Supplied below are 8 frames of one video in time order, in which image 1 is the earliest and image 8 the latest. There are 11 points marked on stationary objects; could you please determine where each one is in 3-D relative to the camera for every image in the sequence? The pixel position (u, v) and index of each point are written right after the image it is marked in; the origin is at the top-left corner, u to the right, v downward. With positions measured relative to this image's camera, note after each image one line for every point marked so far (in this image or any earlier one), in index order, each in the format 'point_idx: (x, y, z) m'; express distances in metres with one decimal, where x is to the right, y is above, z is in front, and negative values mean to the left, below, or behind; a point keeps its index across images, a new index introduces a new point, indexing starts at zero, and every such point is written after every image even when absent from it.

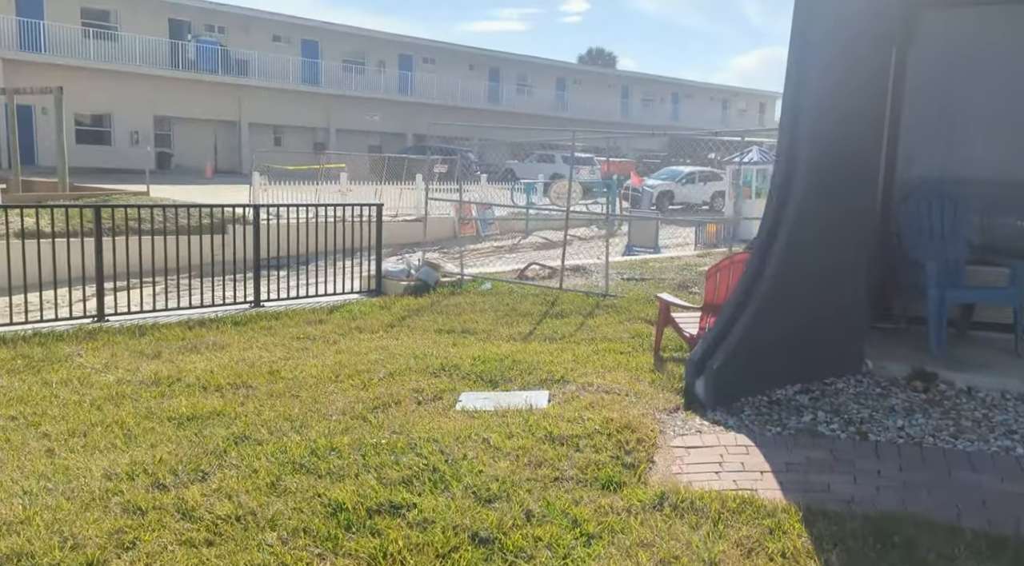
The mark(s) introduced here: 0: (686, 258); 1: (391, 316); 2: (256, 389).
0: (+2.8, +0.4, +12.9) m
1: (-1.2, -0.3, +8.0) m
2: (-1.7, -0.7, +5.4) m
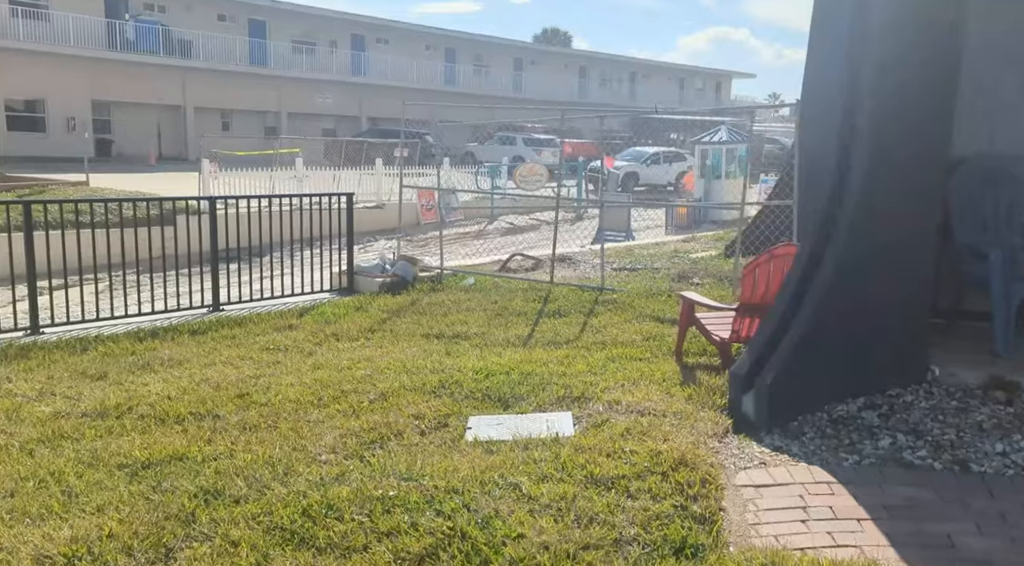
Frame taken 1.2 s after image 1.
0: (+2.4, +0.6, +12.3) m
1: (-1.3, -0.3, +7.2) m
2: (-1.6, -0.8, +4.5) m
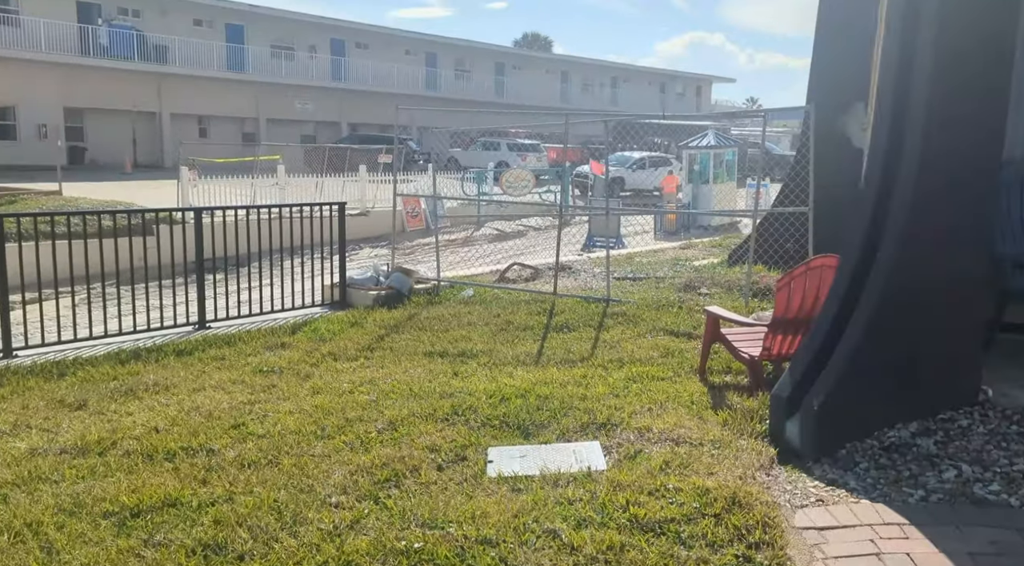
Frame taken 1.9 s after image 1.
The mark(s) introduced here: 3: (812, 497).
0: (+2.3, +0.5, +12.0) m
1: (-1.2, -0.5, +6.8) m
2: (-1.5, -0.9, +4.1) m
3: (+1.3, -0.9, +3.5) m
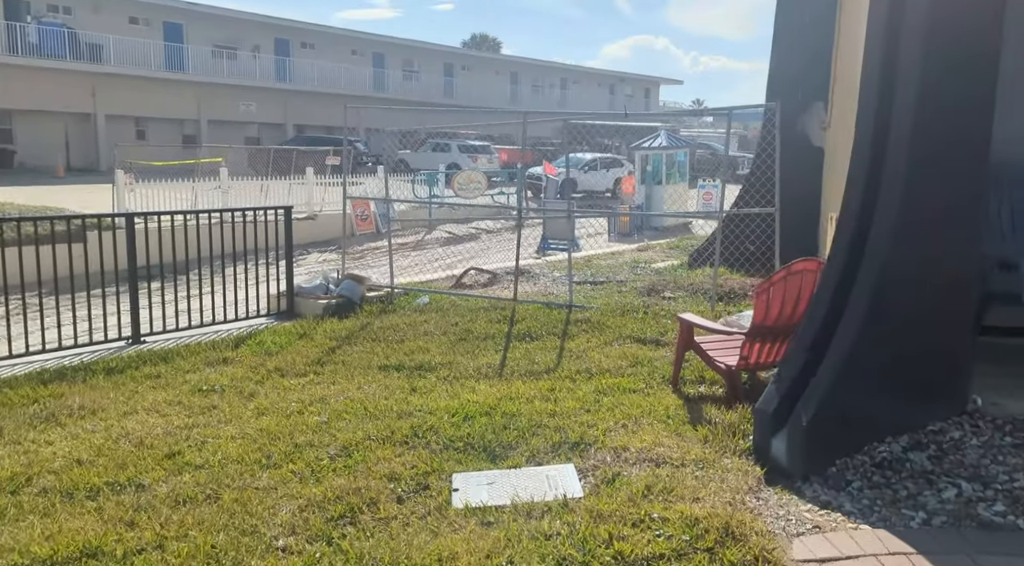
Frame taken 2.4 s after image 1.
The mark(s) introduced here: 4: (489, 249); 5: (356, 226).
0: (+1.7, +0.4, +11.8) m
1: (-1.6, -0.5, +6.4) m
2: (-1.6, -1.0, +3.7) m
3: (+1.2, -1.0, +3.2) m
4: (-0.5, +0.7, +16.1) m
5: (-3.3, +1.2, +17.1) m
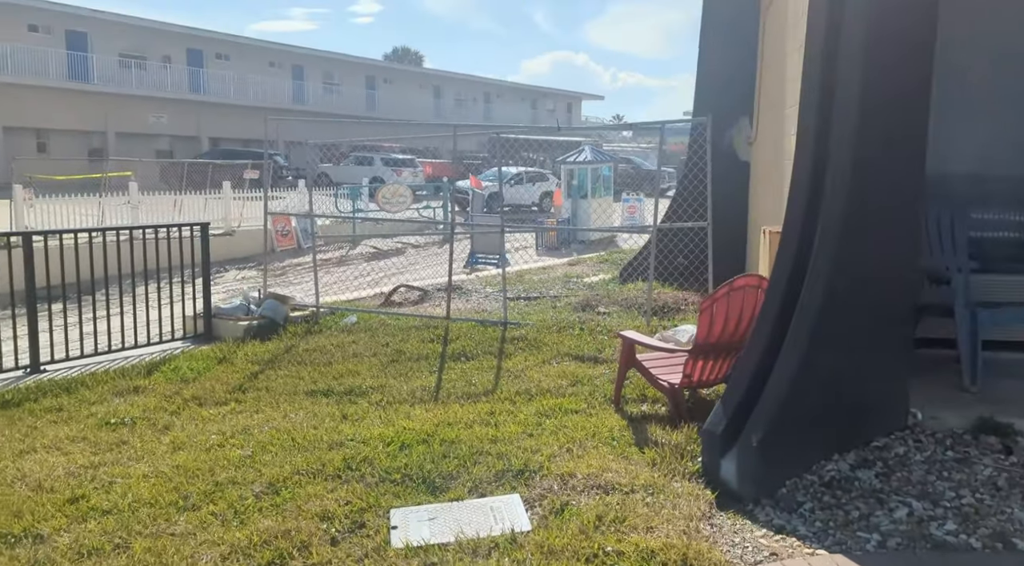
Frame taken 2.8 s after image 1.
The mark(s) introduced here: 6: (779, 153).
0: (+0.6, +0.2, +11.7) m
1: (-2.0, -0.7, +6.0) m
2: (-1.9, -1.1, +3.3) m
3: (+1.0, -1.0, +3.1) m
4: (-1.9, +0.4, +15.8) m
5: (-4.8, +0.8, +16.5) m
6: (+2.2, +1.1, +6.7) m
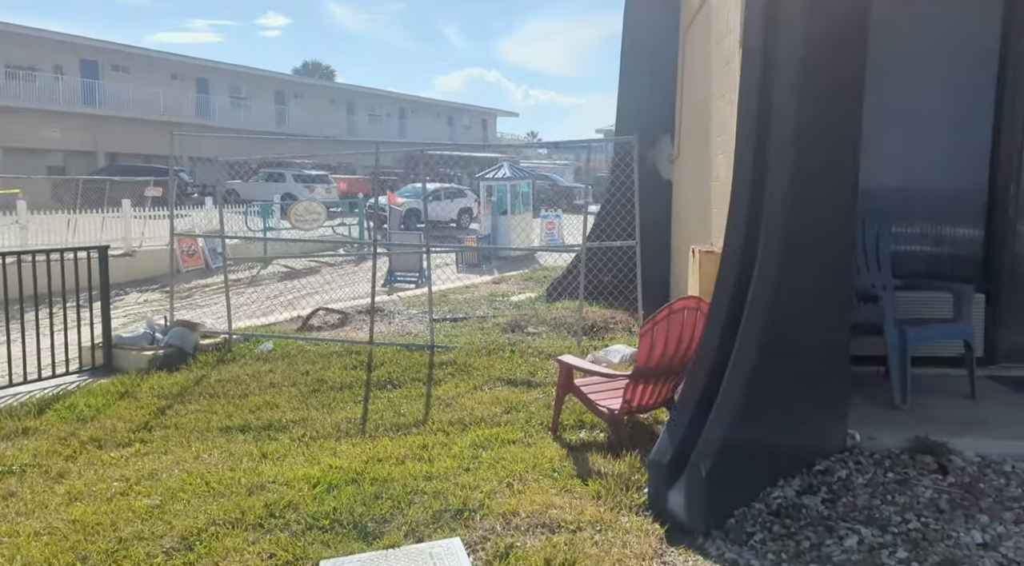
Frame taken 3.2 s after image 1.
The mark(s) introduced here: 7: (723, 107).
0: (-0.5, -0.1, +11.5) m
1: (-2.5, -0.9, +5.5) m
2: (-2.1, -1.2, +2.8) m
3: (+0.8, -1.1, +3.0) m
4: (-3.4, 0.0, +15.3) m
5: (-6.4, +0.4, +15.7) m
6: (+1.6, +0.9, +6.7) m
7: (+1.5, +1.3, +5.8) m
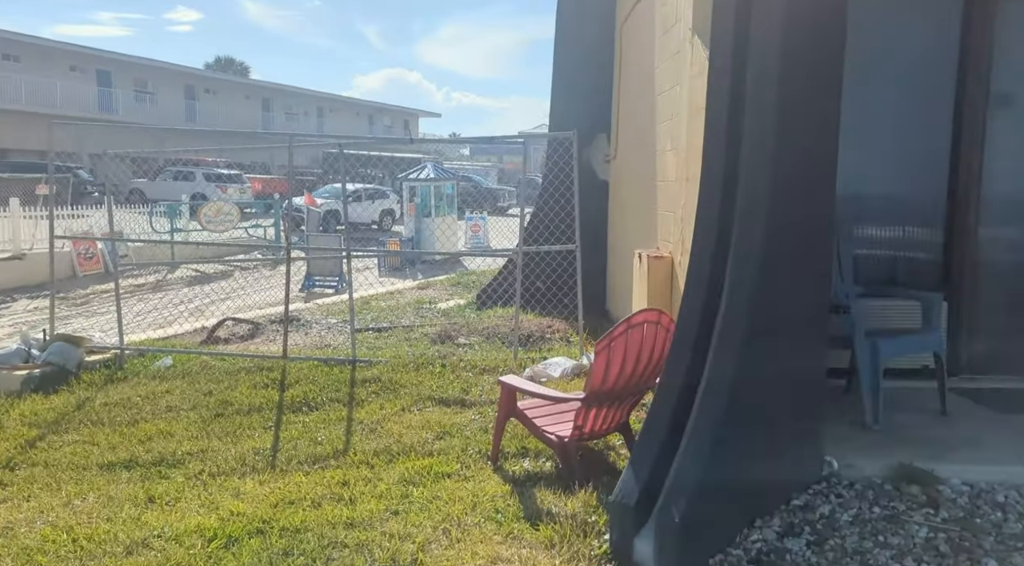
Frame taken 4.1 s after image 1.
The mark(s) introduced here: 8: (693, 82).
0: (-1.5, -0.1, +10.8) m
1: (-2.9, -1.0, +4.7) m
2: (-2.2, -1.3, +2.1) m
3: (+0.6, -1.2, +2.5) m
4: (-4.8, -0.1, +14.3) m
5: (-7.8, +0.3, +14.4) m
6: (+1.0, +0.9, +6.3) m
7: (+1.1, +1.2, +5.4) m
8: (+1.1, +1.2, +4.8) m
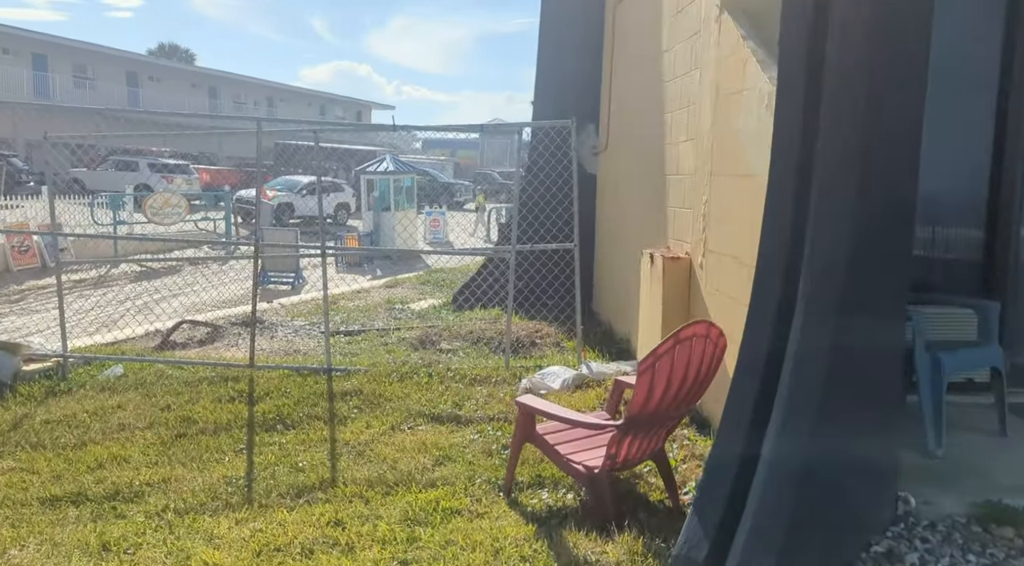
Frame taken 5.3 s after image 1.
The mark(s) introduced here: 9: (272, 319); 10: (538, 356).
0: (-1.8, -0.1, +10.2) m
1: (-2.9, -1.0, +4.0) m
2: (-2.0, -1.3, +1.4) m
3: (+0.8, -1.2, +2.0) m
4: (-5.3, -0.1, +13.5) m
5: (-8.4, +0.4, +13.4) m
6: (+1.0, +0.9, +5.8) m
7: (+1.1, +1.2, +4.9) m
8: (+1.1, +1.2, +4.3) m
9: (-2.4, -0.4, +8.1) m
10: (+0.2, -0.6, +6.2) m
